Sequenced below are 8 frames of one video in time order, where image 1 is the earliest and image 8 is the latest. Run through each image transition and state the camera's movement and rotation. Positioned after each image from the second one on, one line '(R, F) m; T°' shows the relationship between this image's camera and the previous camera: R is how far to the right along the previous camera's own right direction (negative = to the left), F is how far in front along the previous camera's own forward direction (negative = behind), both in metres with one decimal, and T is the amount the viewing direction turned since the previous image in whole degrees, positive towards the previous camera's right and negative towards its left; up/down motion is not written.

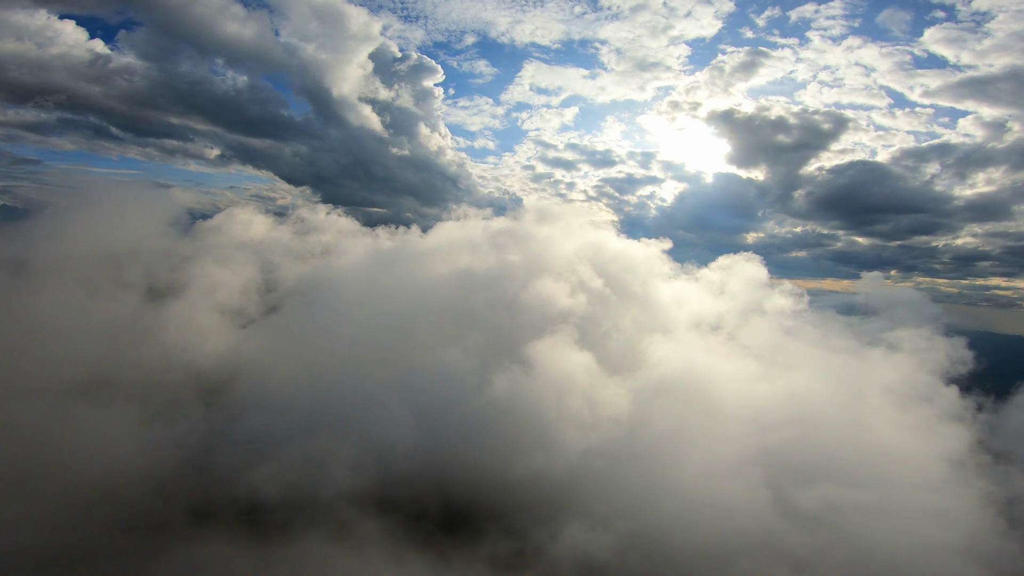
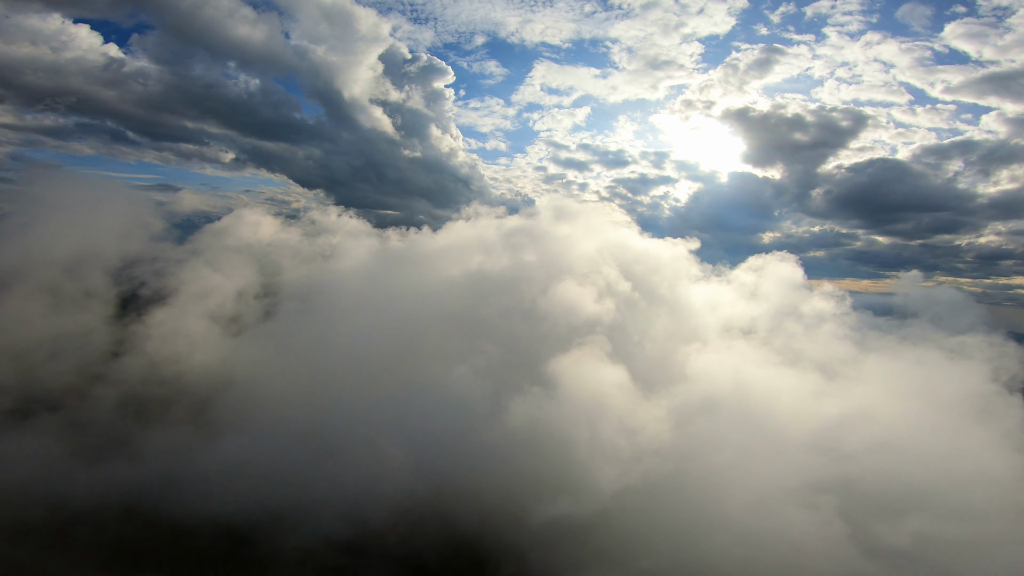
(-2.4, +17.5) m; -2°
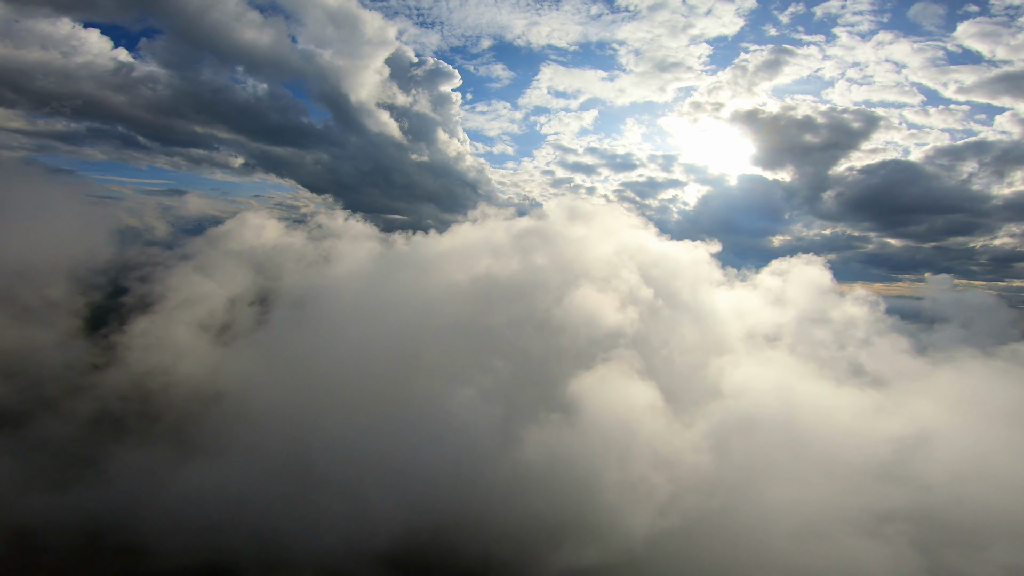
(-1.4, +13.3) m; -1°
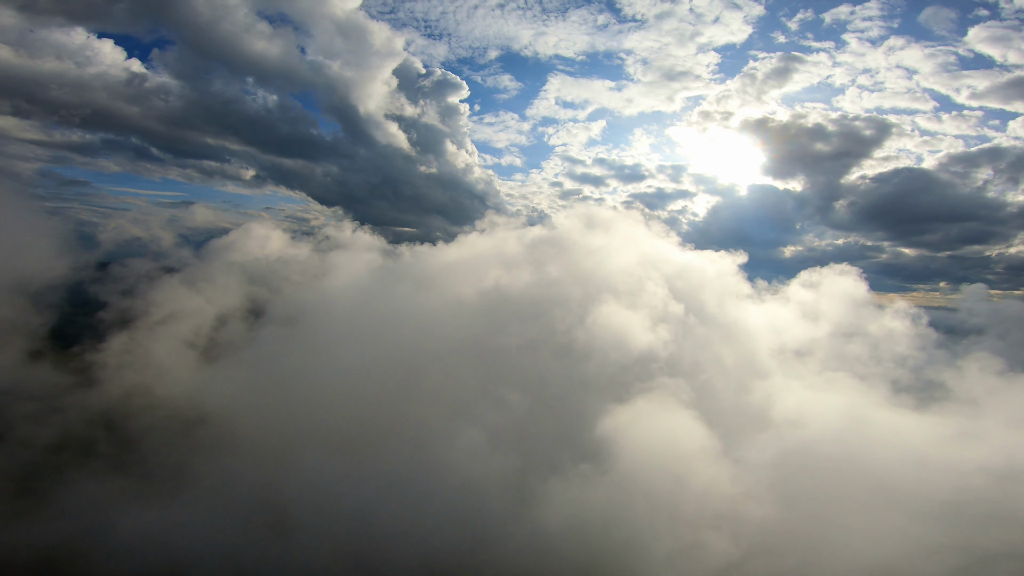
(-1.5, +14.9) m; -1°
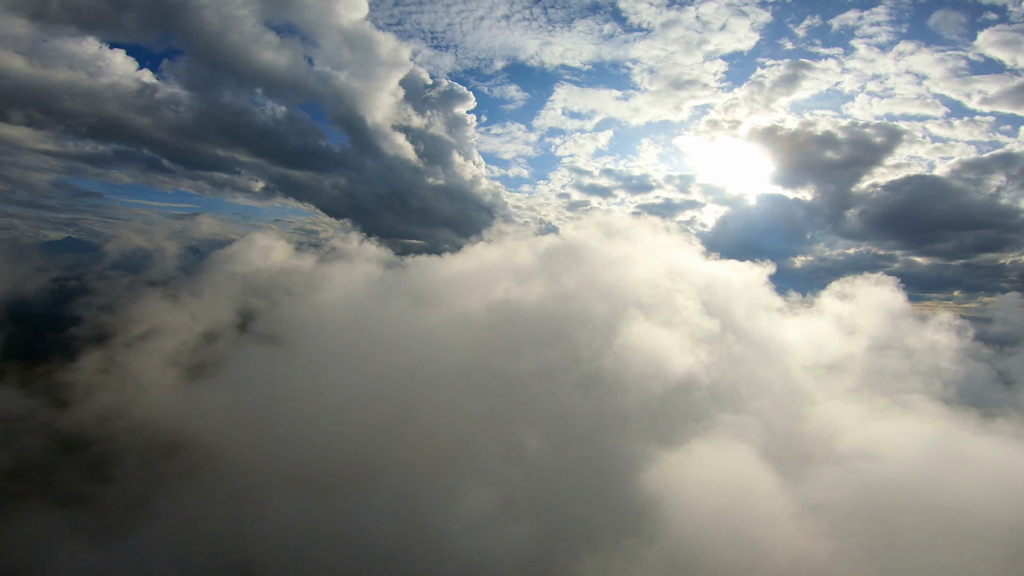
(-1.5, +14.1) m; -1°
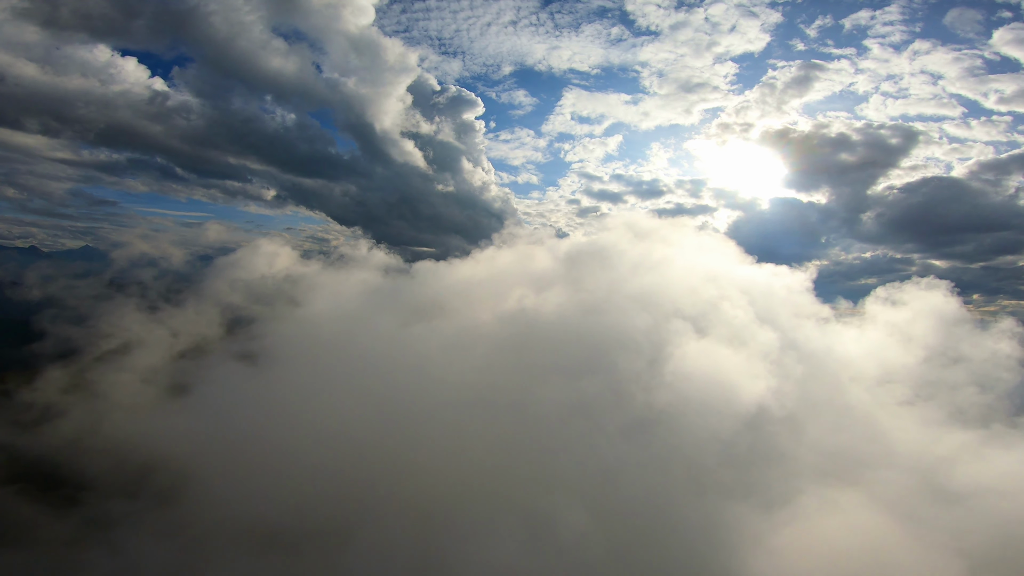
(-2.4, +16.3) m; -1°
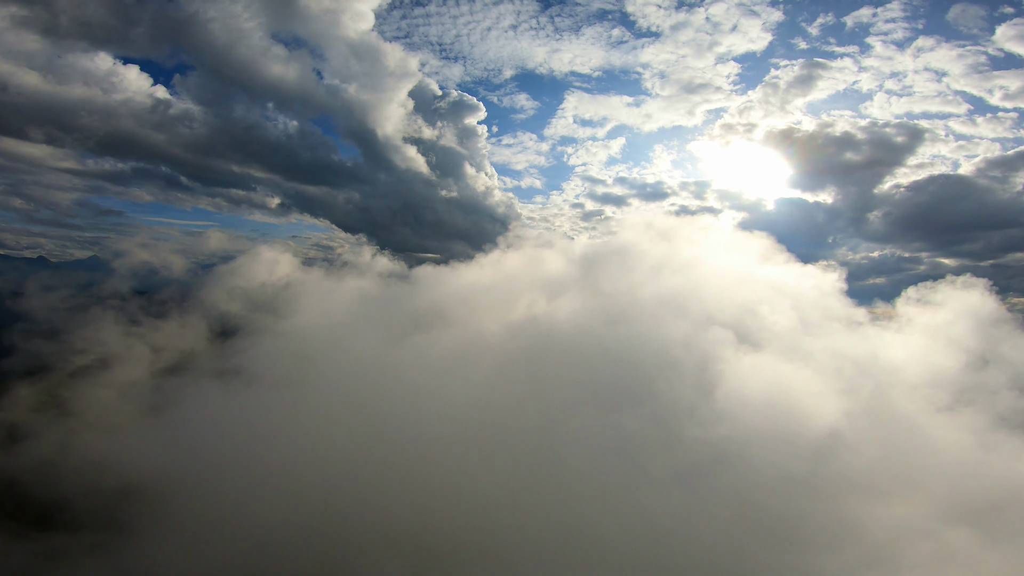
(-1.6, +11.0) m; -1°
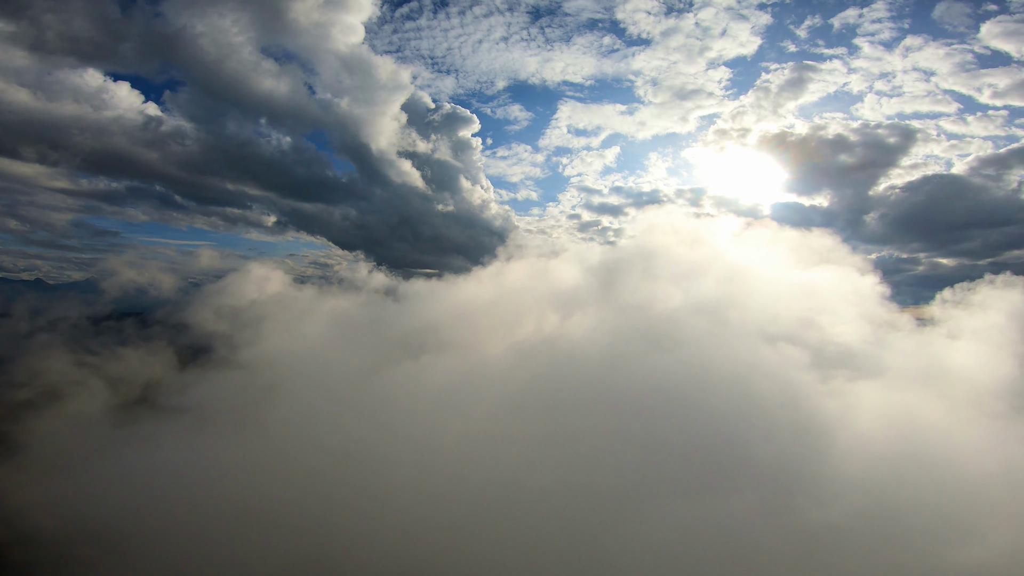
(+1.4, +12.5) m; 0°
